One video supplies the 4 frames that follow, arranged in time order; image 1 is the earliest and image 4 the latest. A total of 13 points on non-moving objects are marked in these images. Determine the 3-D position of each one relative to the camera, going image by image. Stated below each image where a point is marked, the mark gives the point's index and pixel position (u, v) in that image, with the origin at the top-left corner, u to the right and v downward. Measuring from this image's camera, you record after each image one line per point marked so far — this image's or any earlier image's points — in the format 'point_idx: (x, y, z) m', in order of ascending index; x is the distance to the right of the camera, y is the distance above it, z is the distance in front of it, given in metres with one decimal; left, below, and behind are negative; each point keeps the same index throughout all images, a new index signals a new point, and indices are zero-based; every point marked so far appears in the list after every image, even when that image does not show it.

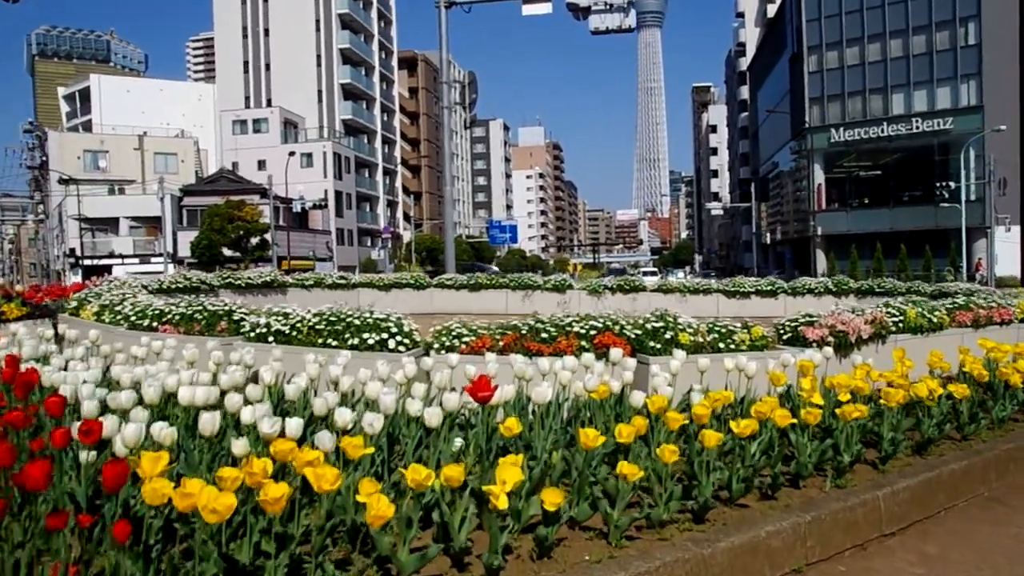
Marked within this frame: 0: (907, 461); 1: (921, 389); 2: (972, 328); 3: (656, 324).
0: (+2.8, -1.2, +6.9) m
1: (+3.0, -0.7, +7.1) m
2: (+5.0, -0.4, +10.7) m
3: (+1.2, -0.3, +7.9) m
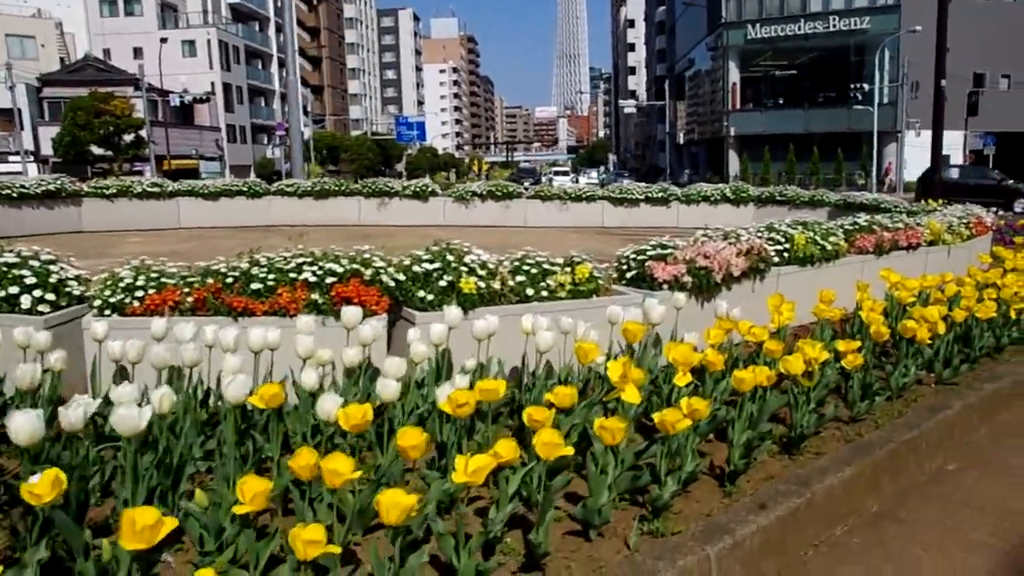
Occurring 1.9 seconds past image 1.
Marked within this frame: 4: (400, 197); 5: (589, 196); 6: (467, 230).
0: (+1.3, -0.9, +4.8) m
1: (+1.4, -0.4, +5.0) m
2: (+3.2, +0.3, +8.6) m
3: (-0.4, +0.1, +5.5) m
4: (-2.2, +1.7, +18.6) m
5: (+1.4, +1.7, +18.3) m
6: (-0.8, +1.0, +17.4) m
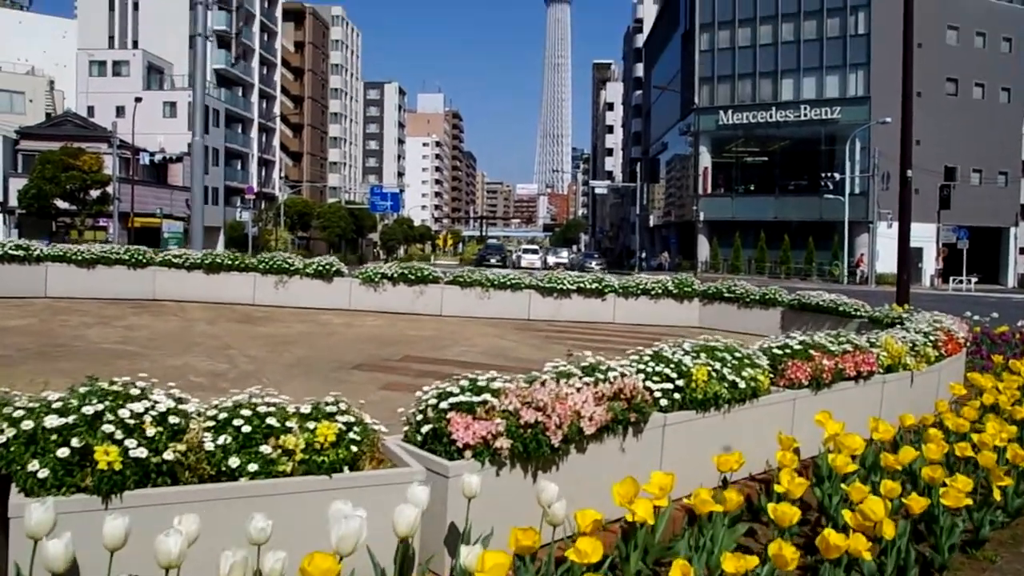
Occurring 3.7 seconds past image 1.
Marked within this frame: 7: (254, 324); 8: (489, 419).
0: (+0.1, -1.5, +2.7) m
1: (+0.3, -1.0, +2.9) m
2: (+2.0, -0.7, +6.6) m
3: (-1.6, -0.5, +3.5) m
4: (-3.5, +0.2, +16.6) m
5: (+0.1, +0.1, +16.3) m
6: (-2.1, -0.5, +15.4) m
7: (-3.4, -0.5, +12.9) m
8: (-0.1, -0.6, +4.1) m
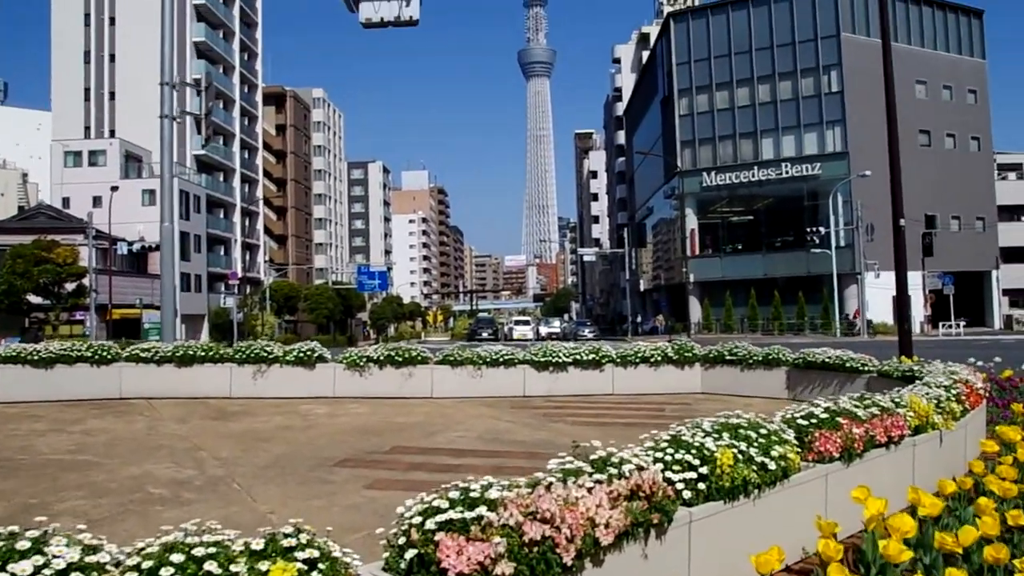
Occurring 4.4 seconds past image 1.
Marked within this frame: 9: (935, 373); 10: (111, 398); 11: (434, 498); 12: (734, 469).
0: (+0.2, -1.7, +1.9) m
1: (+0.3, -1.2, +2.1) m
2: (+2.0, -1.1, +5.9) m
3: (-1.6, -0.8, +2.7) m
4: (-3.6, -1.2, +15.8) m
5: (-0.1, -1.1, +15.6) m
6: (-2.2, -1.7, +14.6) m
7: (-3.5, -1.6, +12.1) m
8: (-0.1, -0.9, +3.4) m
9: (+4.5, -0.9, +10.4) m
10: (-6.3, -1.8, +15.8) m
11: (-0.3, -0.8, +3.8) m
12: (+1.1, -0.9, +4.7) m
